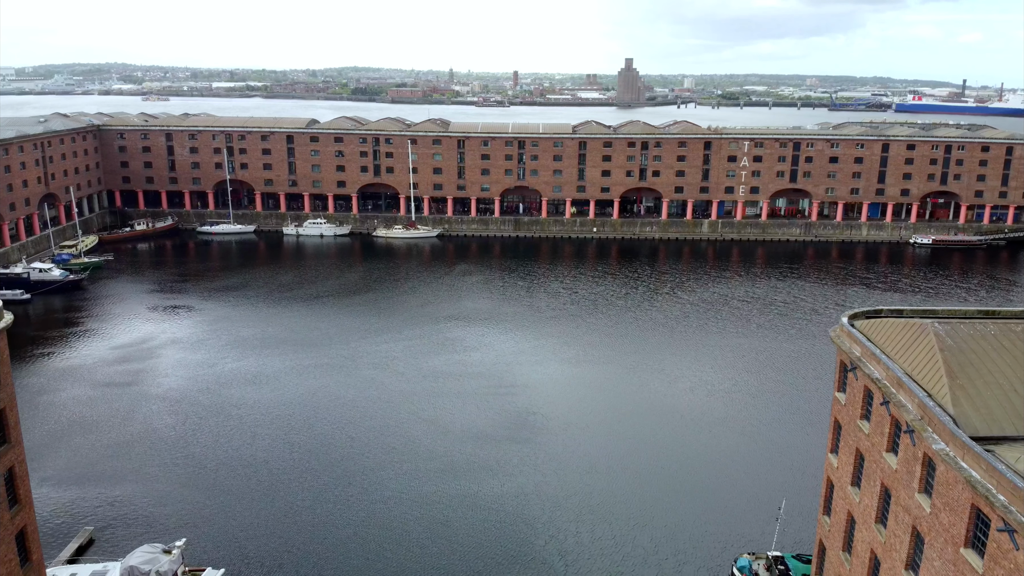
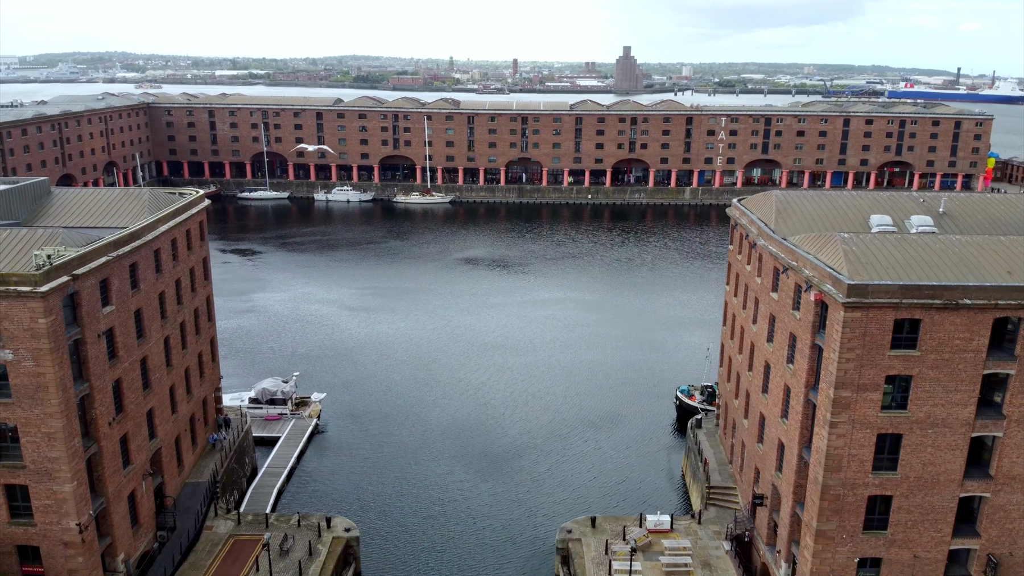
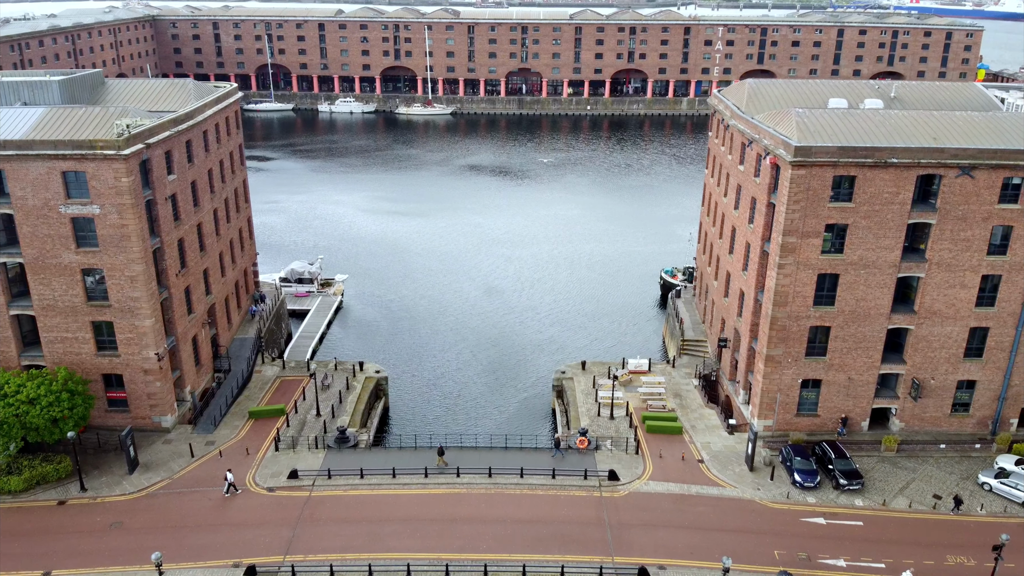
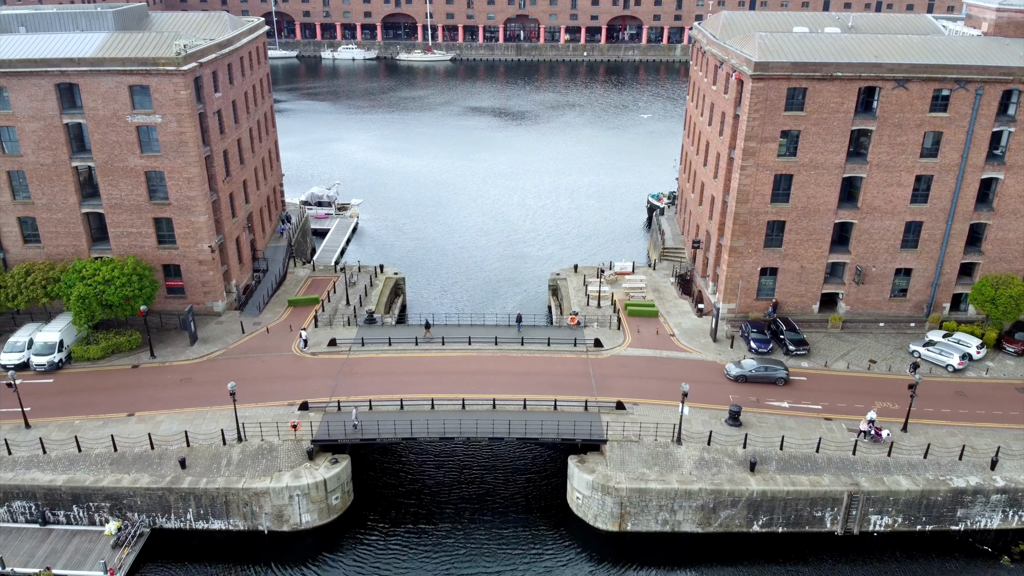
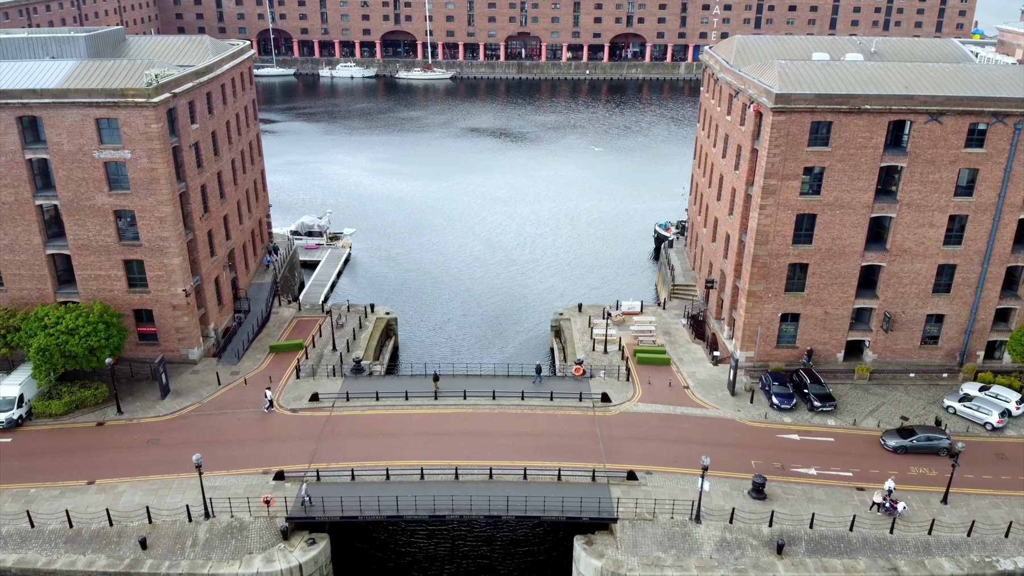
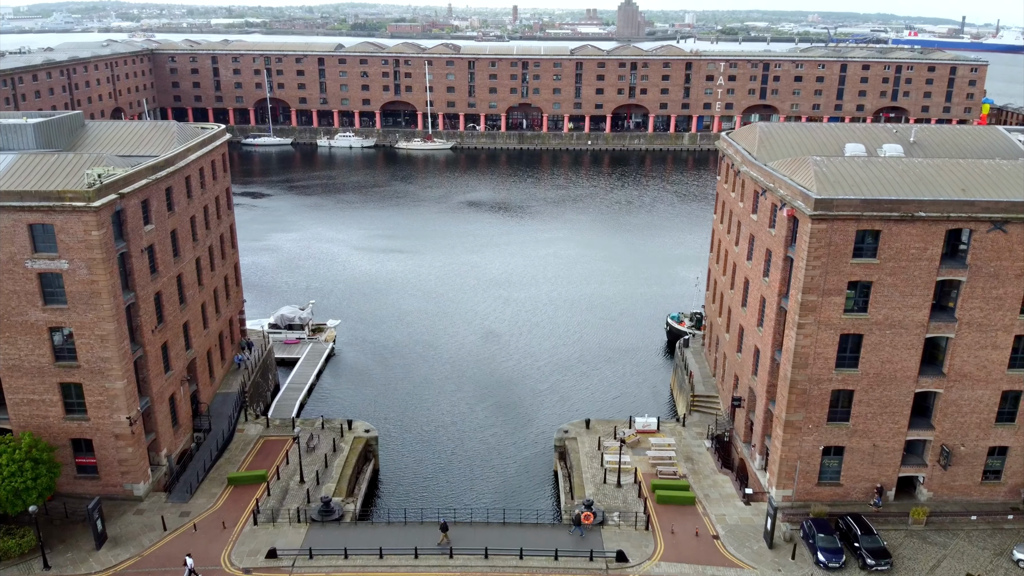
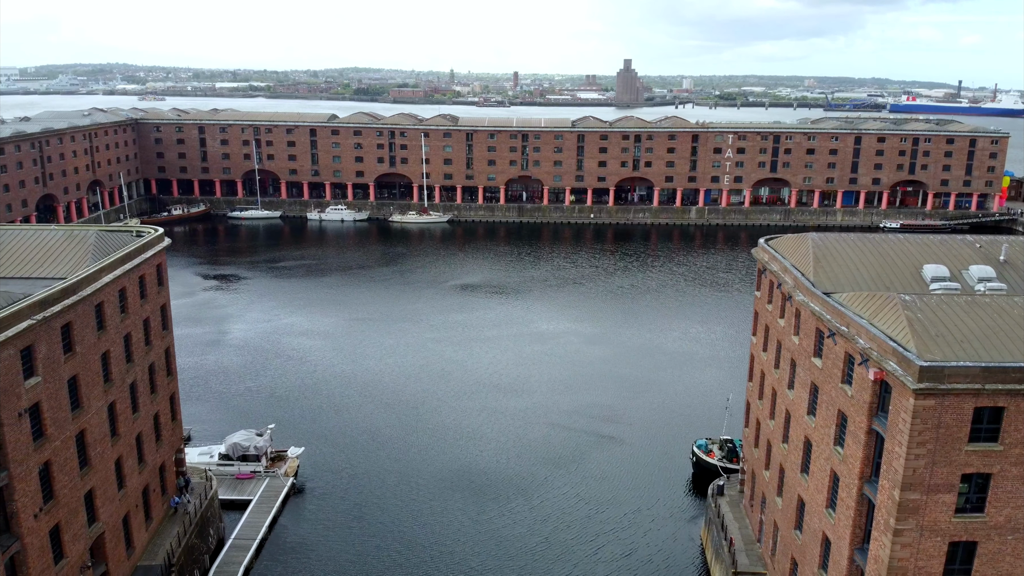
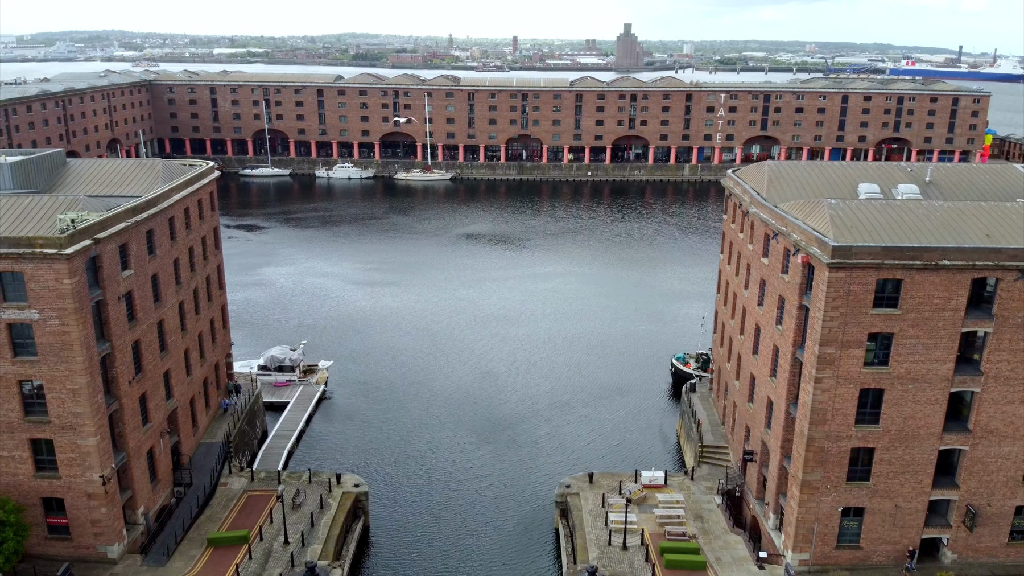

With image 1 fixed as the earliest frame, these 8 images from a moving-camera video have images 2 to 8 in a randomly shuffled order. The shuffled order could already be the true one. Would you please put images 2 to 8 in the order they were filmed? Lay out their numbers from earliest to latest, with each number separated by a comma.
7, 2, 8, 6, 3, 5, 4
